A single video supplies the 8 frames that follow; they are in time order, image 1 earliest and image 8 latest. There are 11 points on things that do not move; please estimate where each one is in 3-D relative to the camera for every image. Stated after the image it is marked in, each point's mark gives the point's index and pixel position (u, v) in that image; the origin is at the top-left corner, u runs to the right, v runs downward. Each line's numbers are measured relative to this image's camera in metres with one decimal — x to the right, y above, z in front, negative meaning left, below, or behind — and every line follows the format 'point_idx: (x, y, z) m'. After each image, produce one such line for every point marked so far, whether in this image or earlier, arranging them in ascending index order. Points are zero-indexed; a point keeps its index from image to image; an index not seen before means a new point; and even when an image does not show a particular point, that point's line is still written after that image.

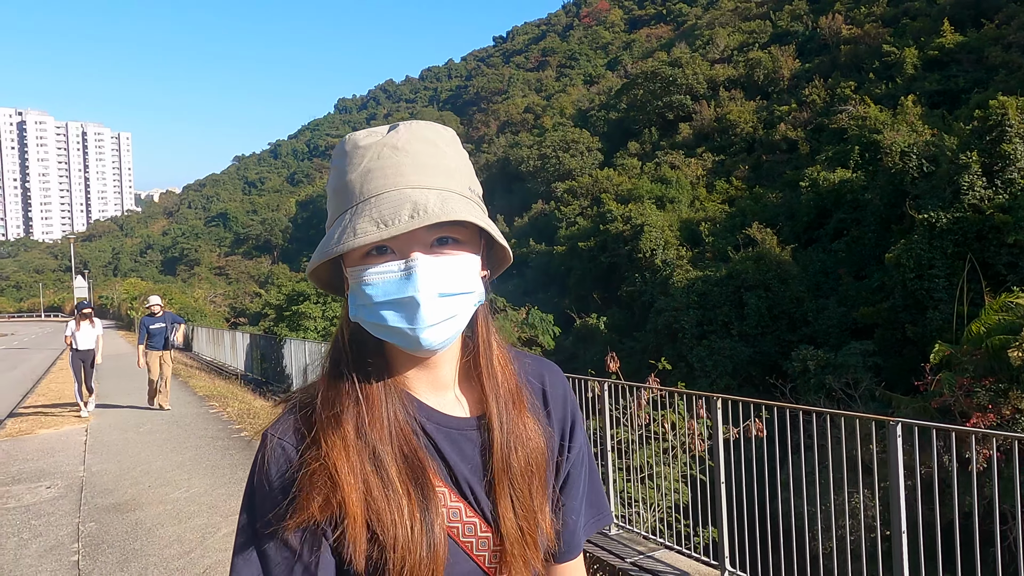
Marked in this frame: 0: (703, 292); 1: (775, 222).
0: (+3.8, -0.1, +13.8) m
1: (+6.1, +1.5, +16.2) m
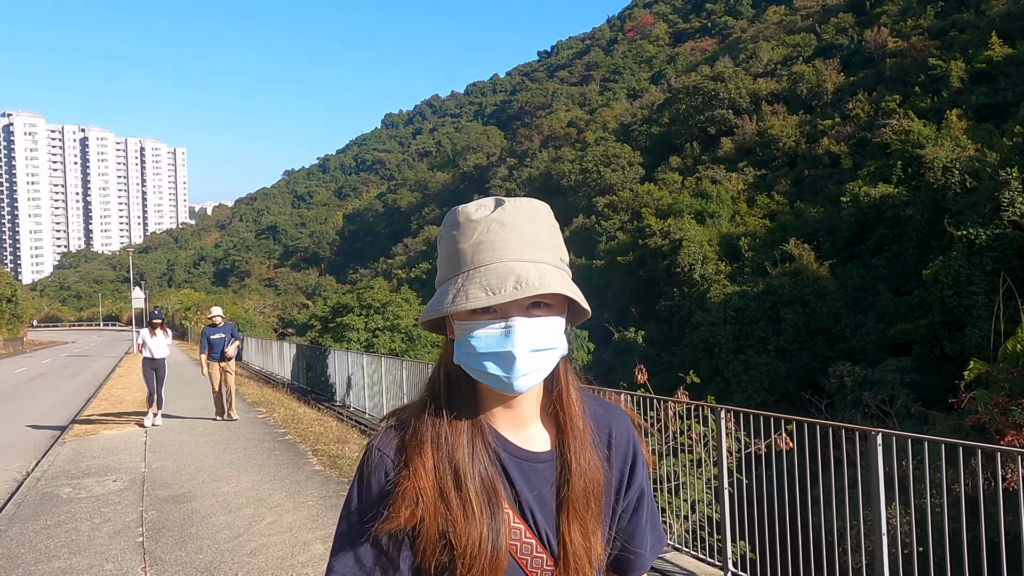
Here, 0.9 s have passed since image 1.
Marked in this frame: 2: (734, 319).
0: (+4.5, -0.4, +13.8) m
1: (+7.0, +1.1, +16.1) m
2: (+4.4, -0.6, +13.8) m
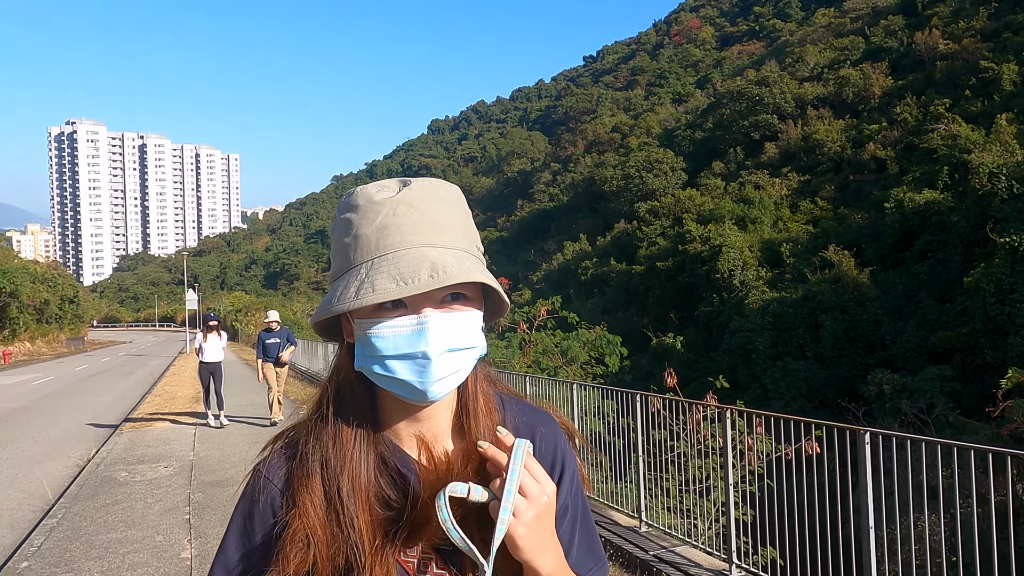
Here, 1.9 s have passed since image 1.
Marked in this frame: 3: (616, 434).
0: (+5.3, -0.5, +13.7) m
1: (+7.9, +1.0, +15.9) m
2: (+5.2, -0.7, +13.7) m
3: (+1.1, -1.5, +7.0) m
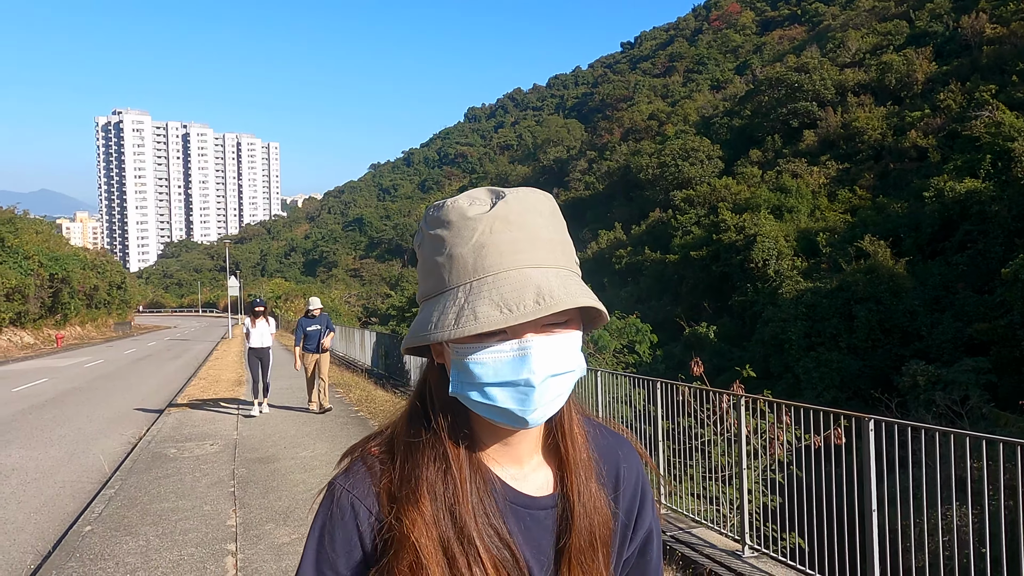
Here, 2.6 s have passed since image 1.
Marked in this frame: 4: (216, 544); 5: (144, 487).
0: (+5.9, -0.3, +13.6) m
1: (+8.6, +1.2, +15.6) m
2: (+5.8, -0.5, +13.6) m
3: (+1.4, -1.4, +7.1) m
4: (-1.7, -1.4, +3.9) m
5: (-2.6, -1.4, +4.9) m
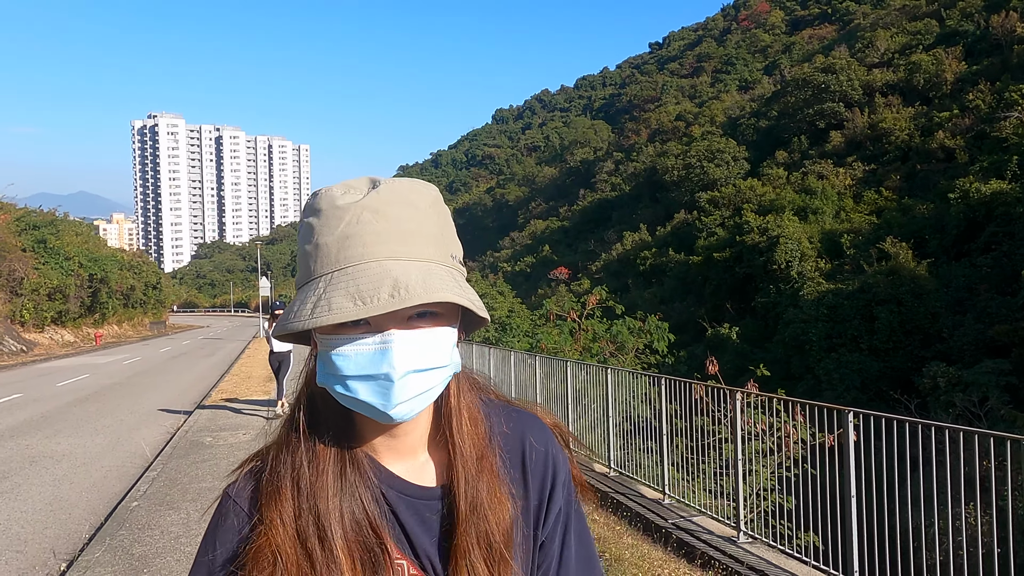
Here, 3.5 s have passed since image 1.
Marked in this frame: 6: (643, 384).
0: (+6.3, -0.3, +13.7) m
1: (+9.2, +1.2, +15.5) m
2: (+6.2, -0.6, +13.7) m
3: (+1.6, -1.4, +7.3) m
4: (-1.6, -1.4, +4.3) m
5: (-2.5, -1.4, +5.3) m
6: (+1.4, -1.0, +7.6) m
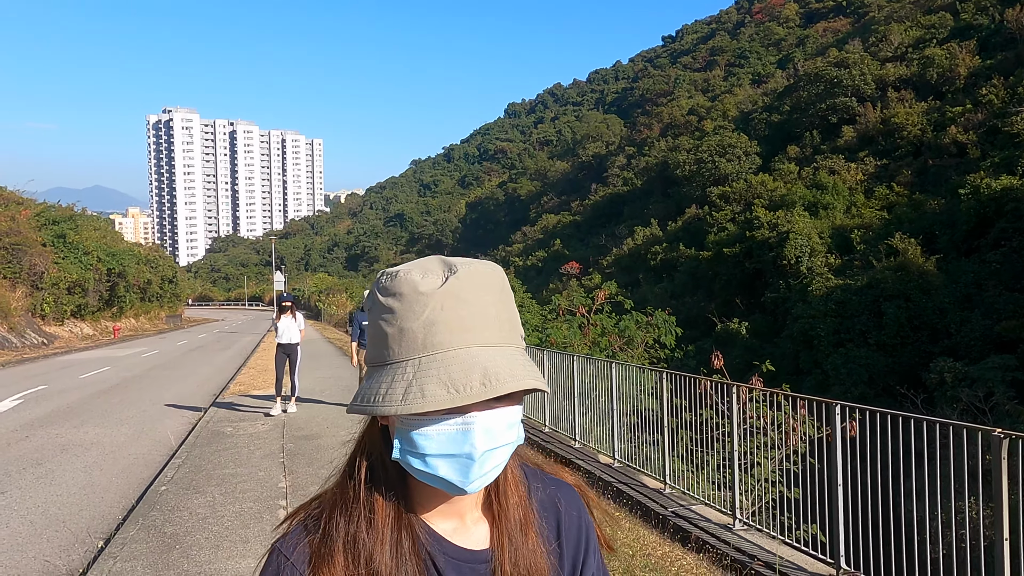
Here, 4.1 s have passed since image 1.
0: (+6.5, -0.3, +13.8) m
1: (+9.4, +1.3, +15.6) m
2: (+6.4, -0.5, +13.8) m
3: (+1.7, -1.3, +7.5) m
4: (-1.6, -1.4, +4.5) m
5: (-2.4, -1.3, +5.5) m
6: (+1.5, -1.0, +7.8) m
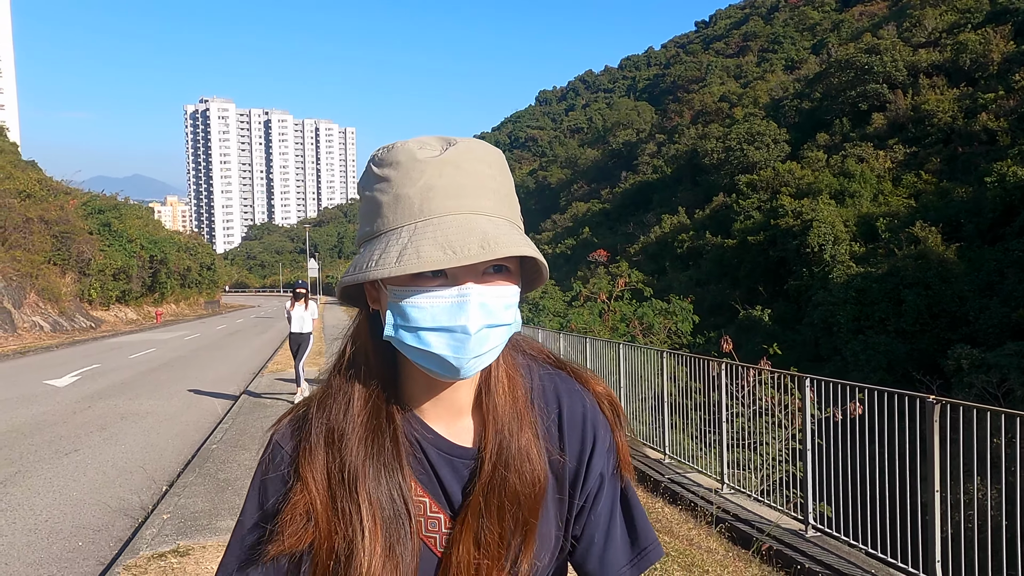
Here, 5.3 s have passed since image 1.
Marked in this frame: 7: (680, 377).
0: (+7.0, 0.0, +13.9) m
1: (+10.0, +1.5, +15.6) m
2: (+6.9, -0.2, +13.9) m
3: (+1.9, -1.2, +7.9) m
4: (-1.5, -1.3, +5.1) m
5: (-2.3, -1.2, +6.1) m
6: (+1.7, -0.8, +8.2) m
7: (+1.8, -1.0, +7.9) m
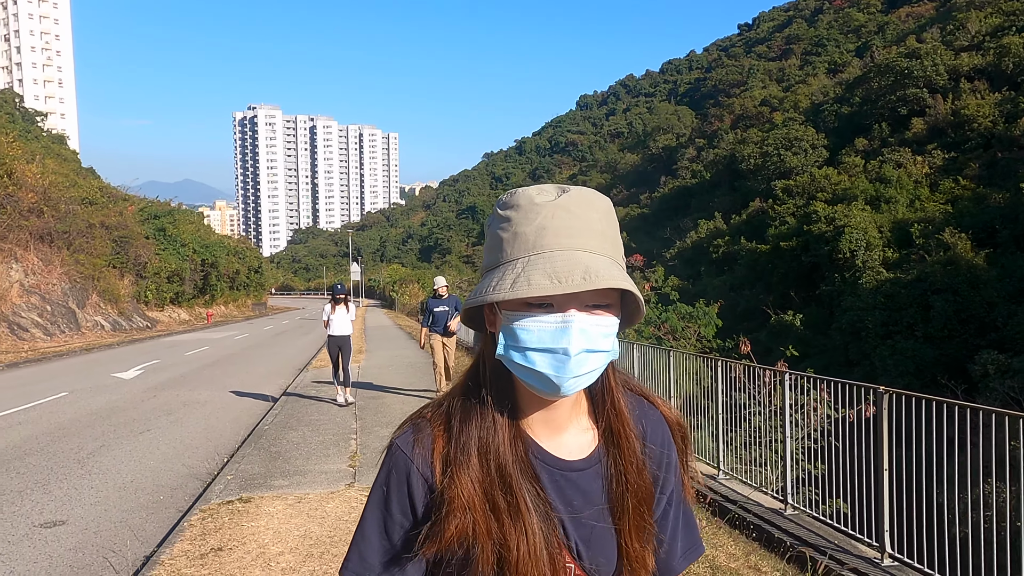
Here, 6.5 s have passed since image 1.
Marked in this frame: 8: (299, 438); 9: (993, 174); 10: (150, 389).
0: (+7.7, -0.1, +14.0) m
1: (+10.7, +1.4, +15.5) m
2: (+7.5, -0.4, +14.1) m
3: (+2.2, -1.2, +8.3) m
4: (-1.4, -1.3, +5.7) m
5: (-2.1, -1.2, +6.8) m
6: (+2.0, -0.9, +8.6) m
7: (+2.1, -1.0, +8.3) m
8: (-1.7, -1.3, +5.6) m
9: (+13.0, +3.1, +18.9) m
10: (-4.8, -1.3, +9.1) m
